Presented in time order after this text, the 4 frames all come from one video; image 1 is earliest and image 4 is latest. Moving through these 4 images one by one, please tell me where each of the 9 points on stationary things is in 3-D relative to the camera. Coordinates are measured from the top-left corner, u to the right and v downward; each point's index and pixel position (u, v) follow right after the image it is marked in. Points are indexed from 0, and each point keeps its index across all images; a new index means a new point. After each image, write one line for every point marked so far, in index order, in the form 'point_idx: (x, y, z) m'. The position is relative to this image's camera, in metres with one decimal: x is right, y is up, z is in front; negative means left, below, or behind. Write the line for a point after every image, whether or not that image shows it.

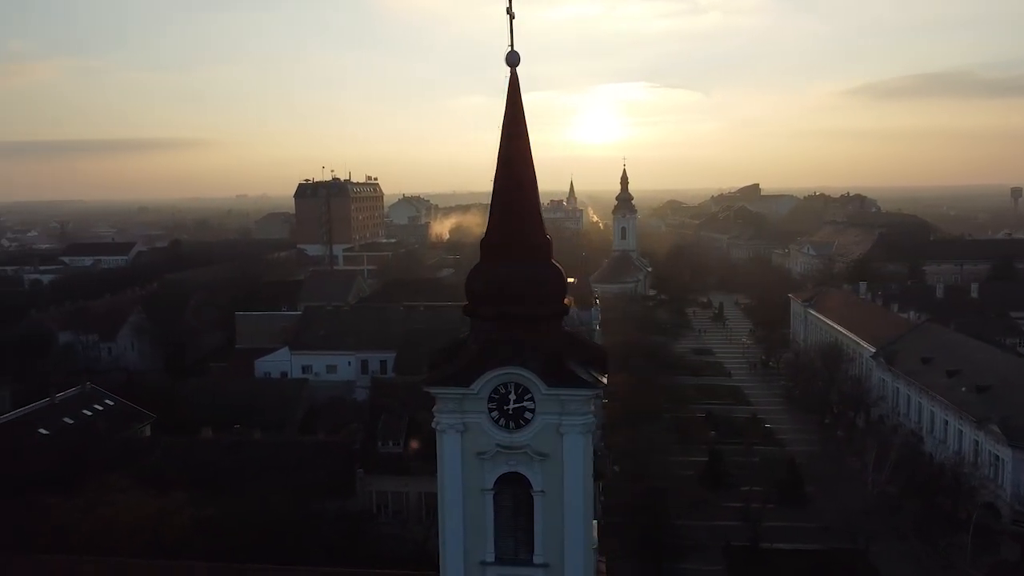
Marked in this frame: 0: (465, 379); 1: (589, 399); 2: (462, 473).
0: (-0.6, -1.1, +9.2) m
1: (+0.9, -1.3, +9.2) m
2: (-0.6, -2.2, +9.4) m
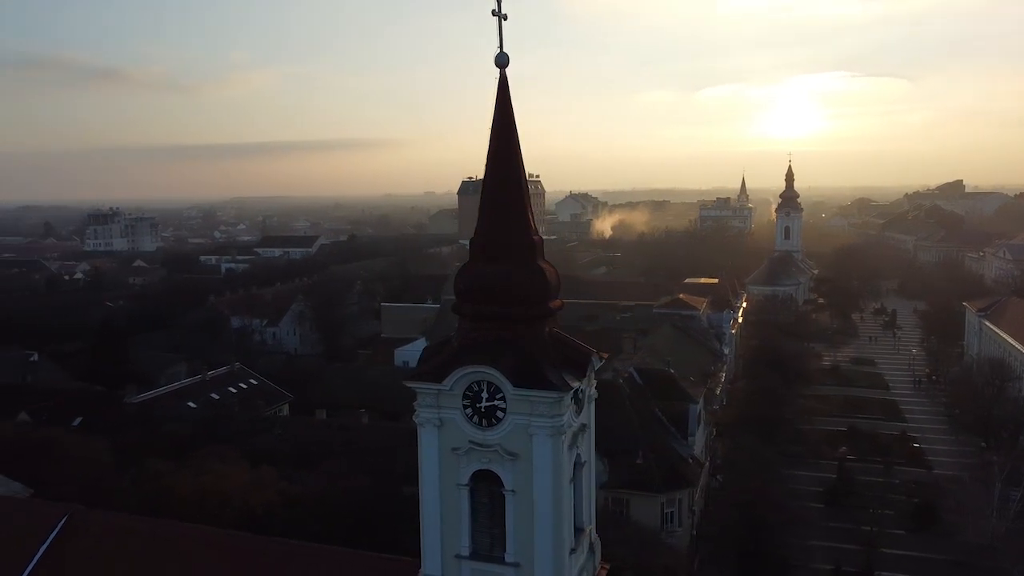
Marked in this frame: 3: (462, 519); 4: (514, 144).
0: (-0.9, -1.0, +9.5) m
1: (+0.5, -1.3, +9.1) m
2: (-0.9, -2.2, +9.7) m
3: (-0.6, -2.8, +9.7) m
4: (0.0, +1.7, +9.8) m
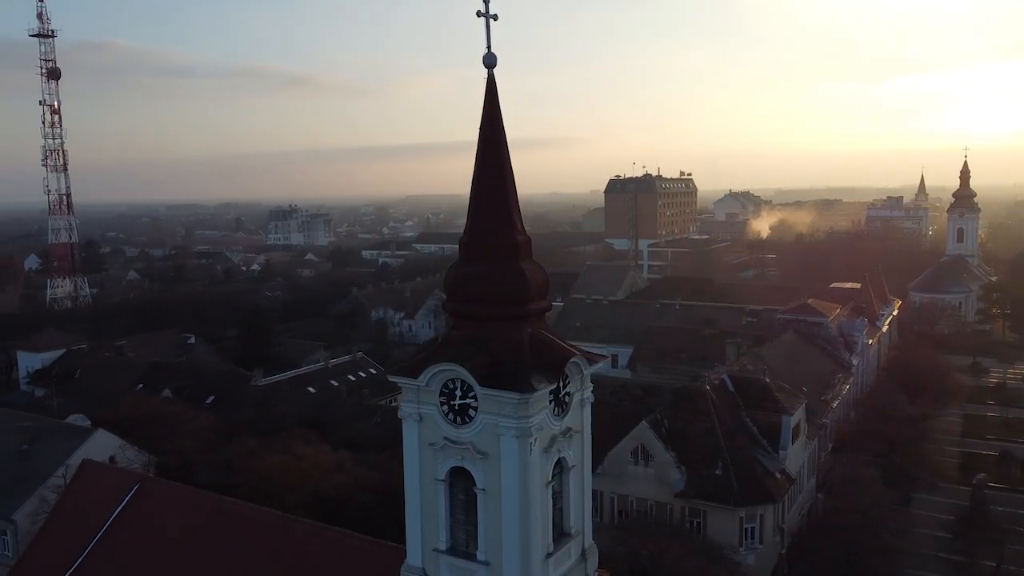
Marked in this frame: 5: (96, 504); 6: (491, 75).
0: (-1.1, -1.0, +9.7) m
1: (+0.1, -1.3, +9.0) m
2: (-1.1, -2.1, +9.9) m
3: (-0.9, -2.7, +9.8) m
4: (-0.1, +1.7, +9.9) m
5: (-7.6, -3.9, +14.7) m
6: (-0.2, +2.6, +9.7) m
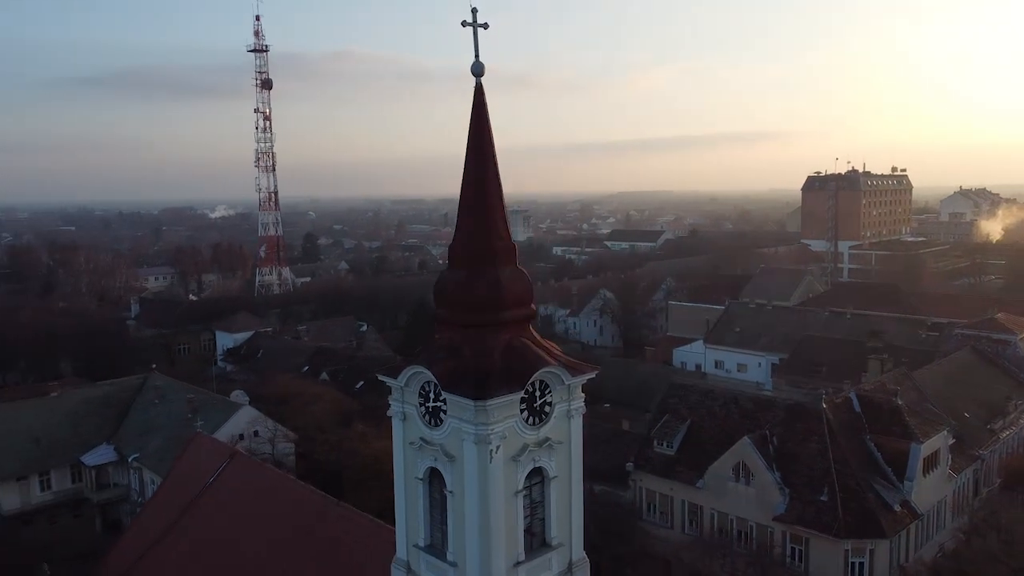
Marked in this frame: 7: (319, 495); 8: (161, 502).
0: (-1.4, -1.1, +10.0) m
1: (-0.4, -1.4, +9.1) m
2: (-1.4, -2.2, +10.2) m
3: (-1.2, -2.8, +10.1) m
4: (-0.3, +1.7, +9.9) m
5: (-6.4, -3.8, +16.6) m
6: (-0.4, +2.5, +9.8) m
7: (-3.2, -3.7, +14.1) m
8: (-7.3, -4.5, +16.9) m
